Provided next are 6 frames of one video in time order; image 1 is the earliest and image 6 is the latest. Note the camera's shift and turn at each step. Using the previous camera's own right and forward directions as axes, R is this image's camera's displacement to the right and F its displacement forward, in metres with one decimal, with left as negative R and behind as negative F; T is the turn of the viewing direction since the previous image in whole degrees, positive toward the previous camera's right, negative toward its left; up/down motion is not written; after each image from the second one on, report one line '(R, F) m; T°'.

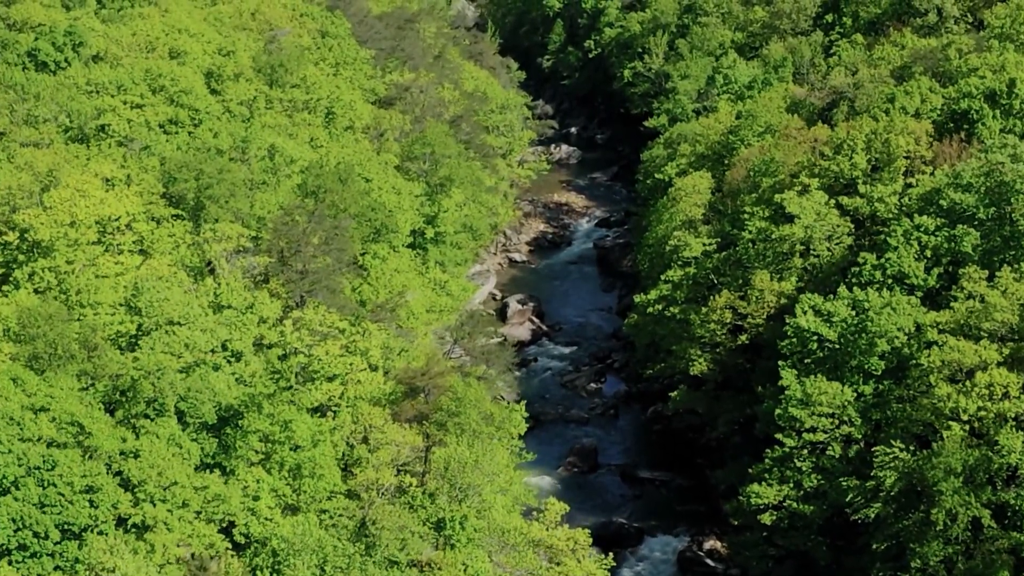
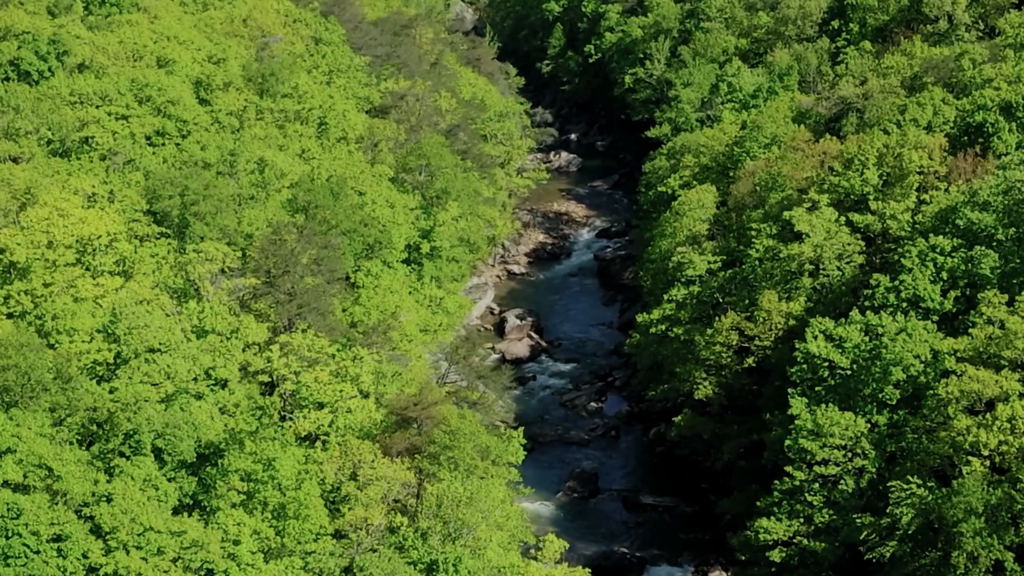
(+0.1, +1.8) m; 0°
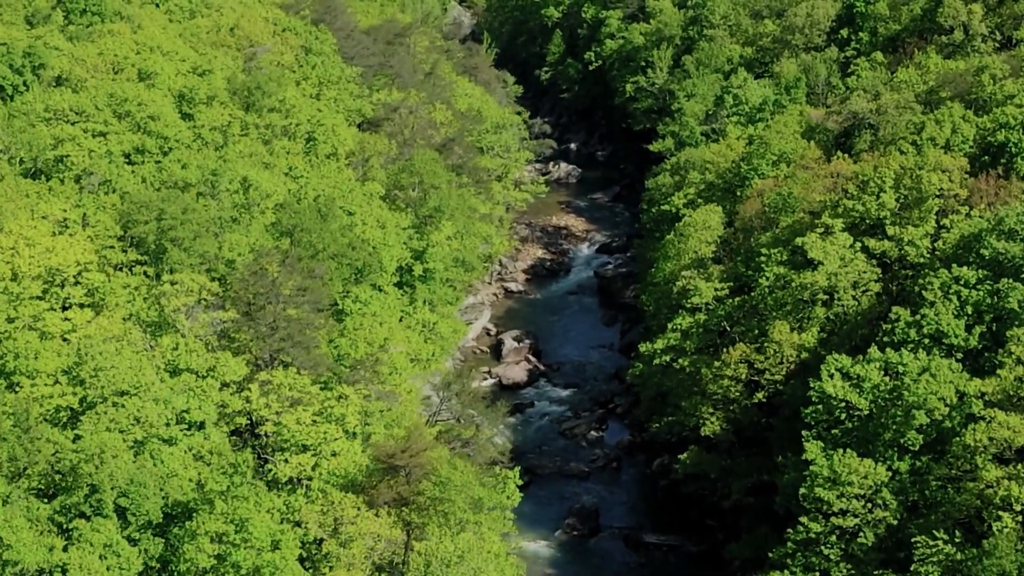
(+0.2, +2.6) m; 0°
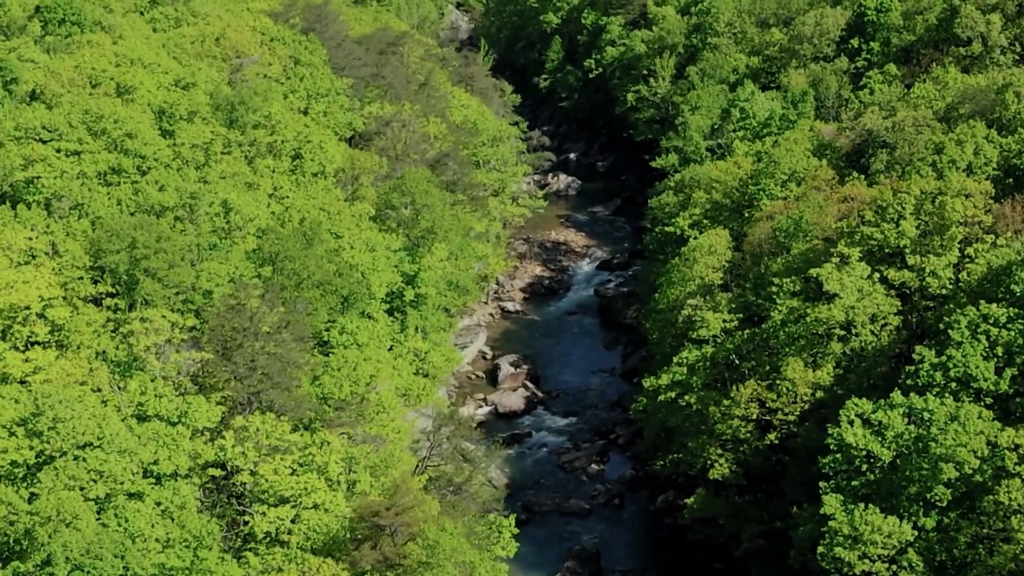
(+0.2, +2.7) m; 0°
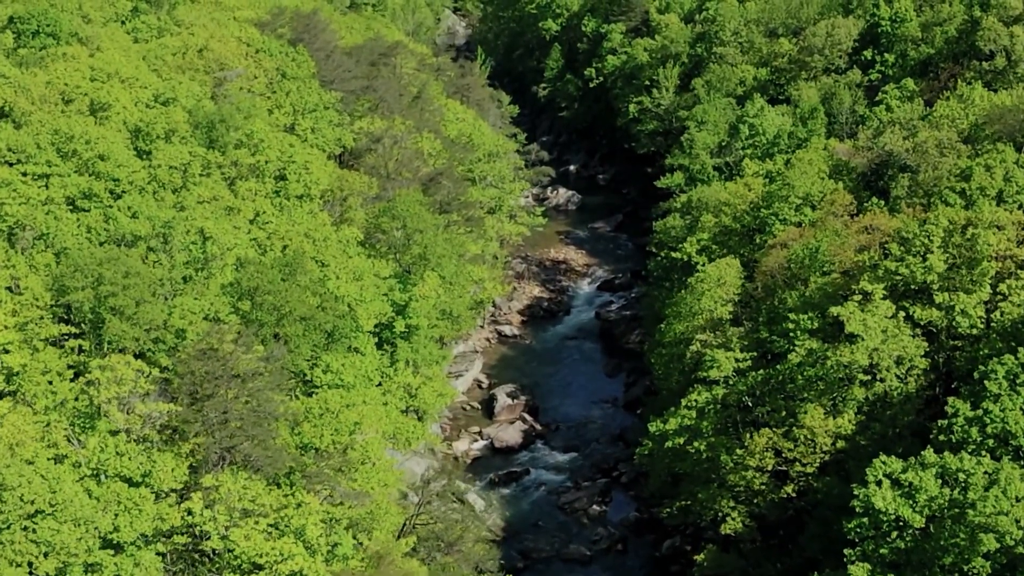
(+0.2, +3.1) m; 0°
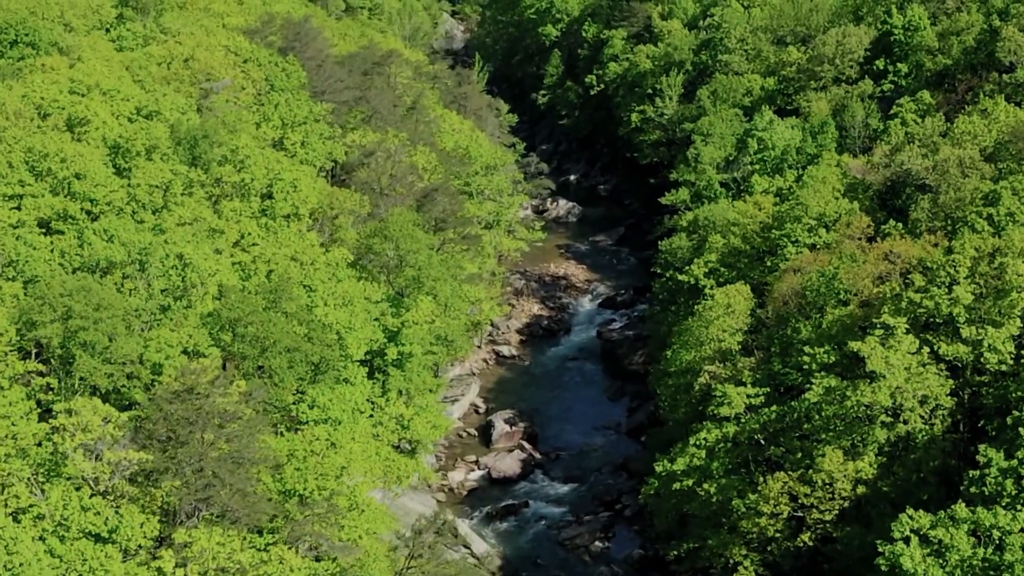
(+0.1, +2.4) m; 0°
